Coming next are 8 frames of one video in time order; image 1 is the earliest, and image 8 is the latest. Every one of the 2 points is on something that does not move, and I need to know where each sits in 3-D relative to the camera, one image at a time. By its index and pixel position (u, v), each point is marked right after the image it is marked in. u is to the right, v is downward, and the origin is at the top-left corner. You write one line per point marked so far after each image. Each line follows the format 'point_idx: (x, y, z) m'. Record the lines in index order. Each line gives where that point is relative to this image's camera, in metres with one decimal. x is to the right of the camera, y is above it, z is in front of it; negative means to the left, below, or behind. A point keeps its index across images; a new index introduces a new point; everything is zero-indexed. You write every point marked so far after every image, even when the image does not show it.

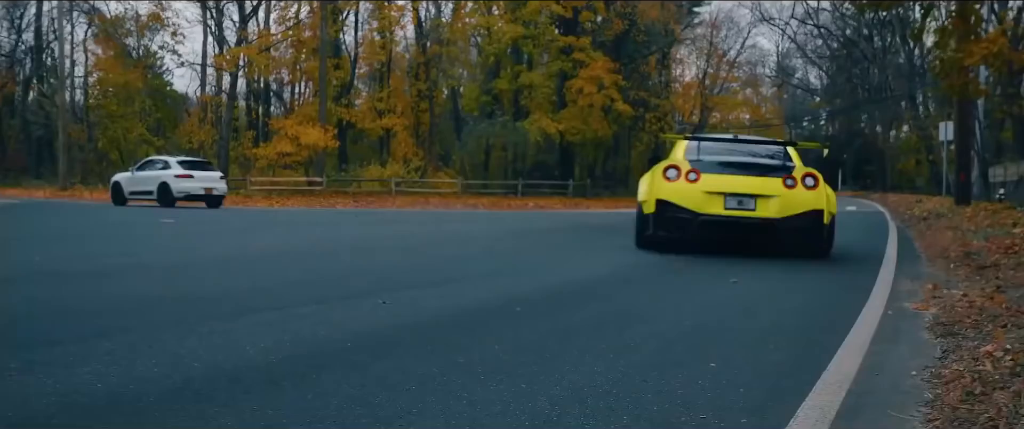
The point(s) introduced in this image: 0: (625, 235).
0: (+2.3, -0.5, +19.1) m
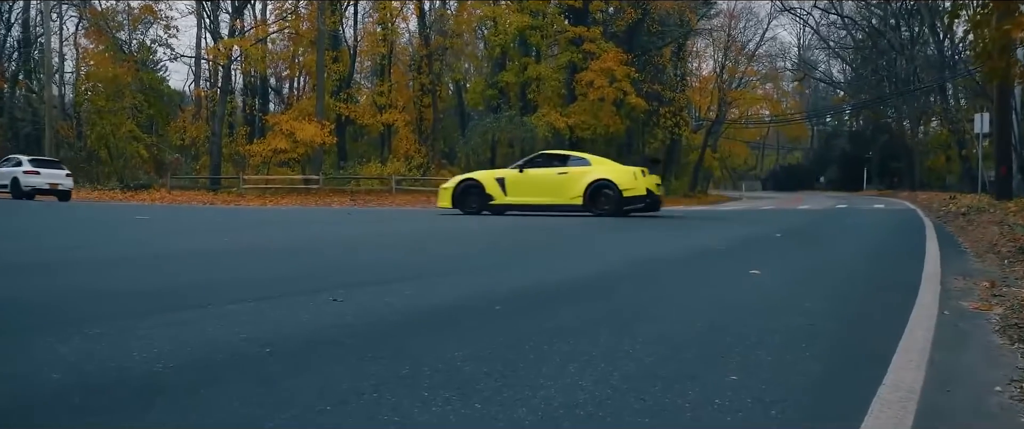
0: (+2.2, -0.3, +17.2) m
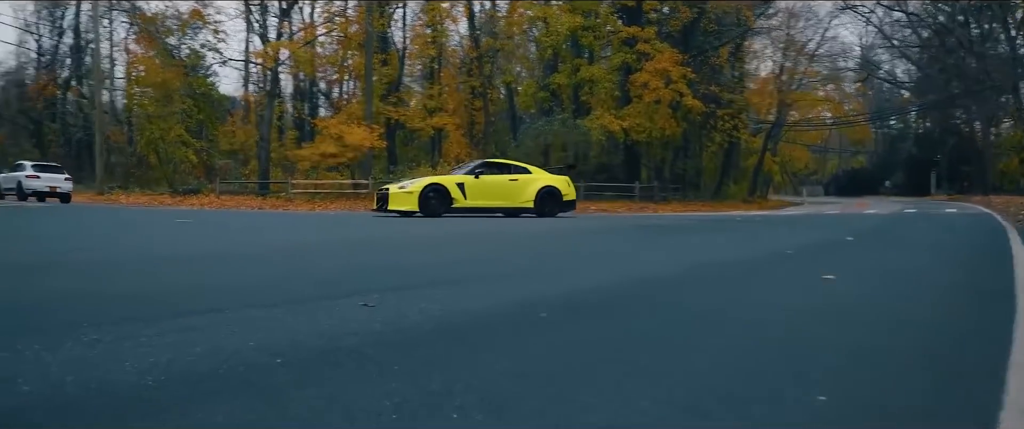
0: (+3.1, -0.4, +16.2) m
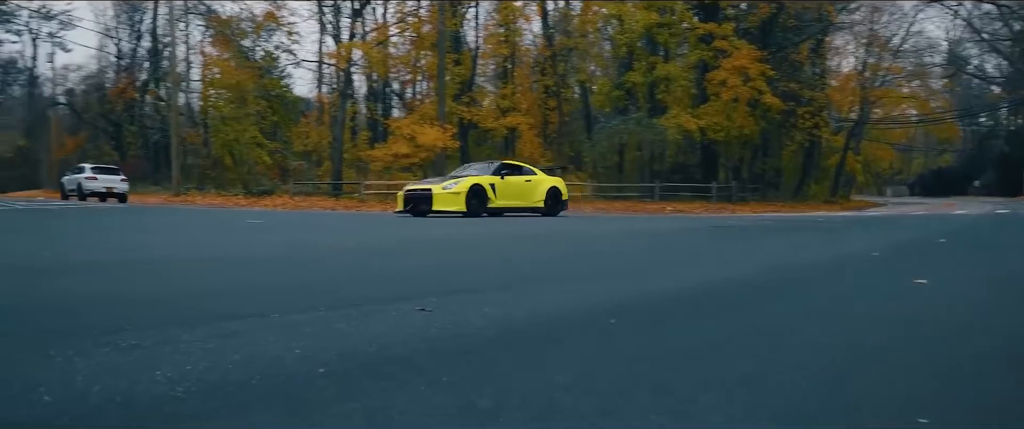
0: (+4.2, -0.4, +15.4) m
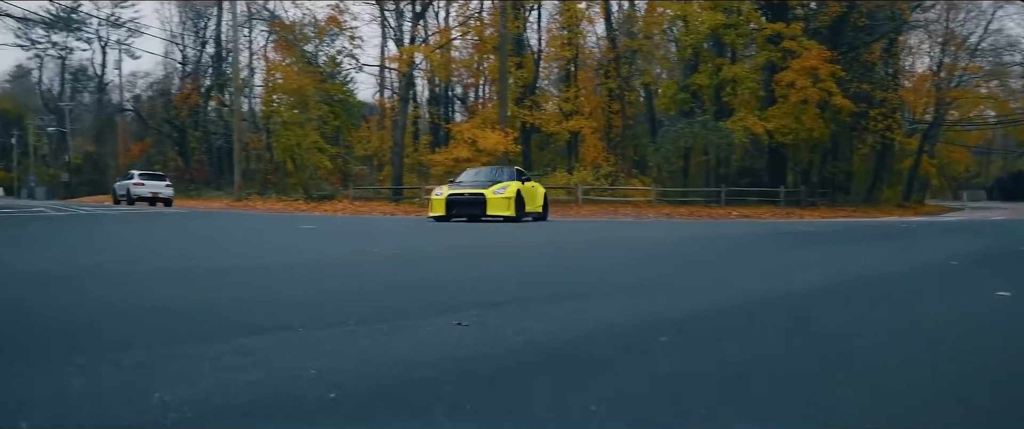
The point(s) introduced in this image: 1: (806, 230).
0: (+5.1, -0.5, +14.6) m
1: (+5.8, -0.2, +18.9) m
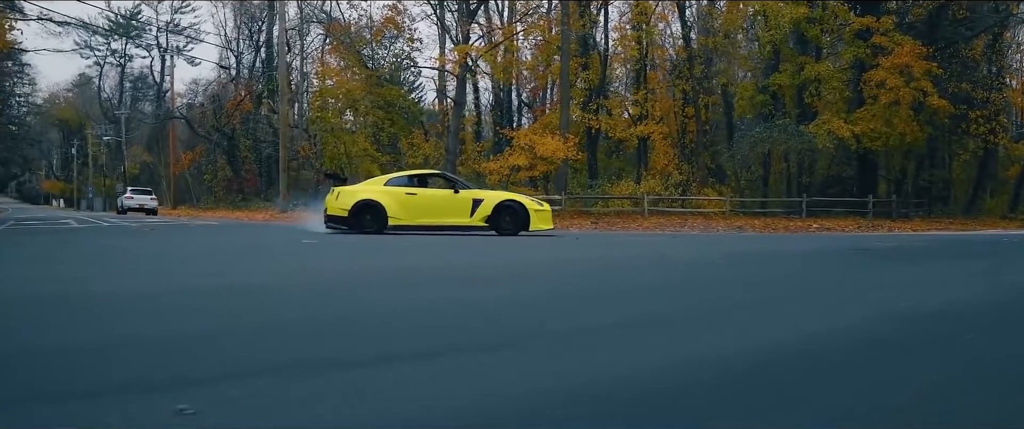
0: (+5.5, -0.7, +12.4) m
1: (+6.7, -0.5, +16.6) m
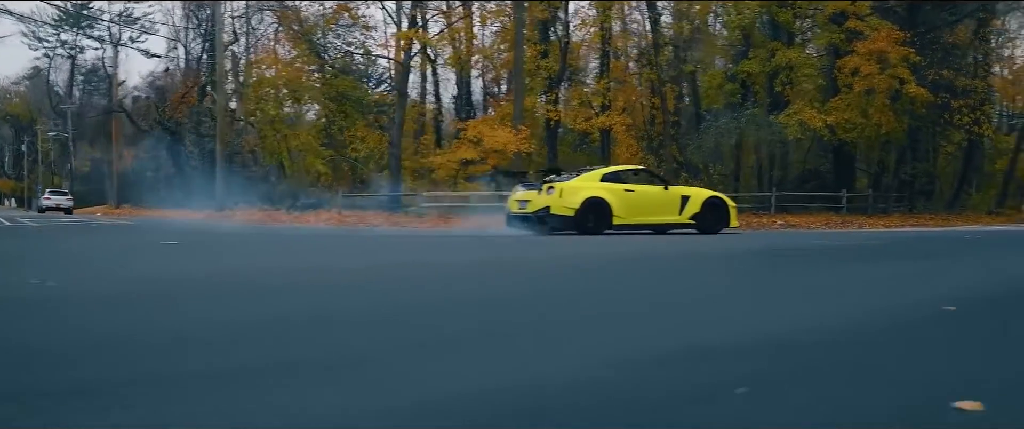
0: (+4.2, -0.6, +11.1) m
1: (+5.4, -0.4, +15.3) m
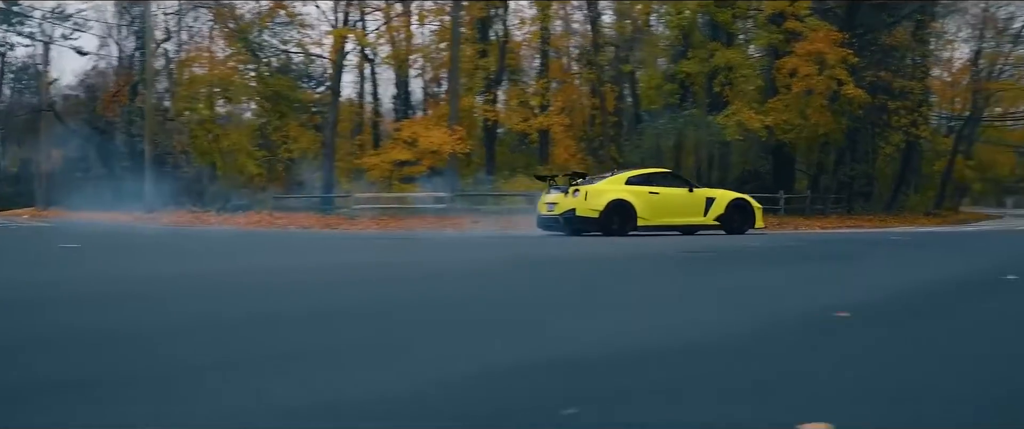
0: (+3.2, -0.6, +10.9) m
1: (+4.2, -0.4, +15.2) m
